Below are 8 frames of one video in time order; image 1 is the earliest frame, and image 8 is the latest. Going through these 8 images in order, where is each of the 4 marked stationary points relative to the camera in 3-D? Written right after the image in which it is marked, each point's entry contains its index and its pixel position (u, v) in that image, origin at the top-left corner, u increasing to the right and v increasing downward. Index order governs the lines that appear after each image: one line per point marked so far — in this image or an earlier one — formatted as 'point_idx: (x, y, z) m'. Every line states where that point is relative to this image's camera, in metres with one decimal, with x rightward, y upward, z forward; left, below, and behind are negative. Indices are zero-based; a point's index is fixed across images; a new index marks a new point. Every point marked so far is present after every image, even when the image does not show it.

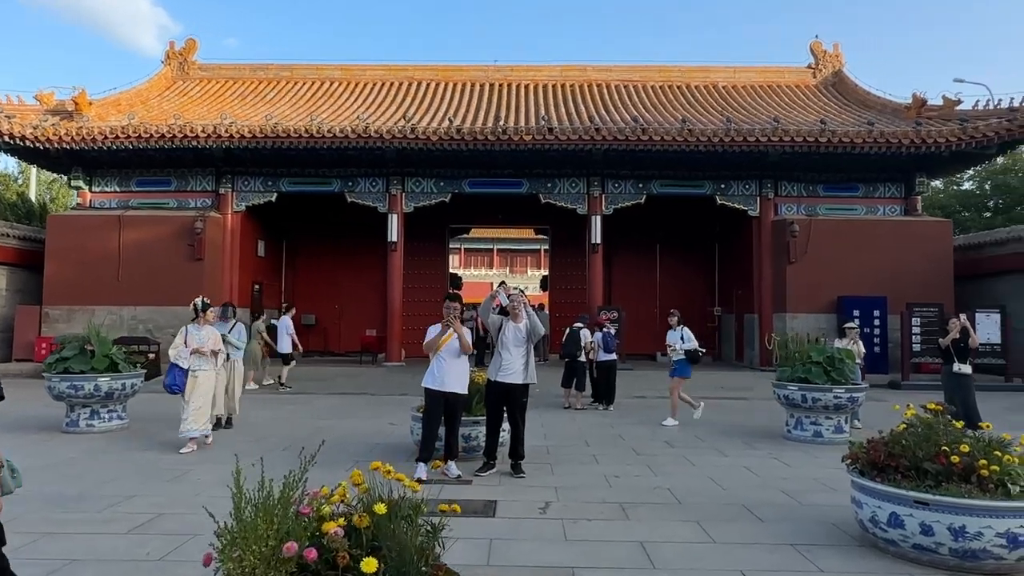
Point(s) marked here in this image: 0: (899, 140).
0: (+8.0, +3.0, +14.2) m
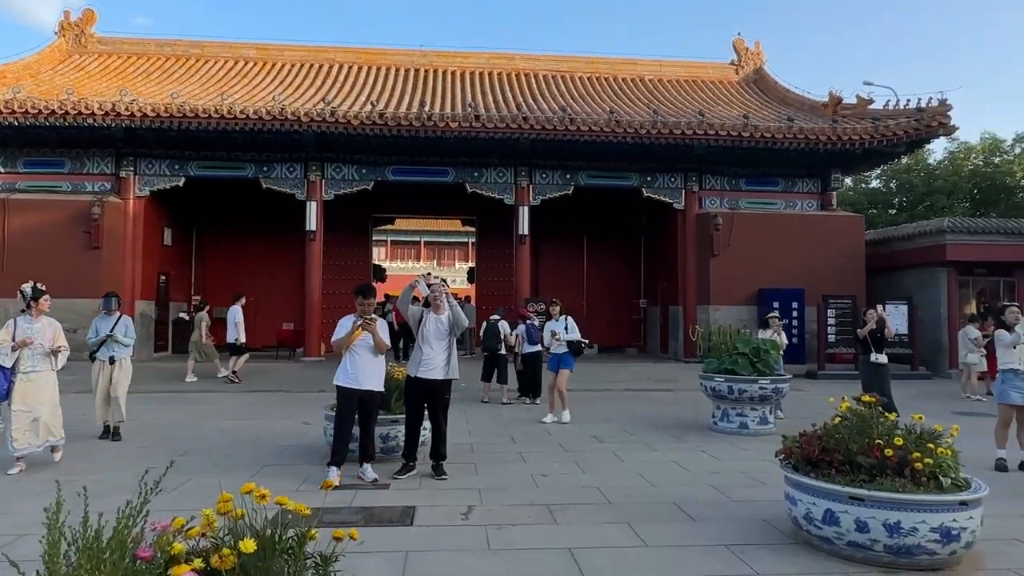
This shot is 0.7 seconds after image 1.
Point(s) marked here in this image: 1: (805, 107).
0: (+6.5, +3.2, +14.5) m
1: (+7.0, +4.3, +16.3) m
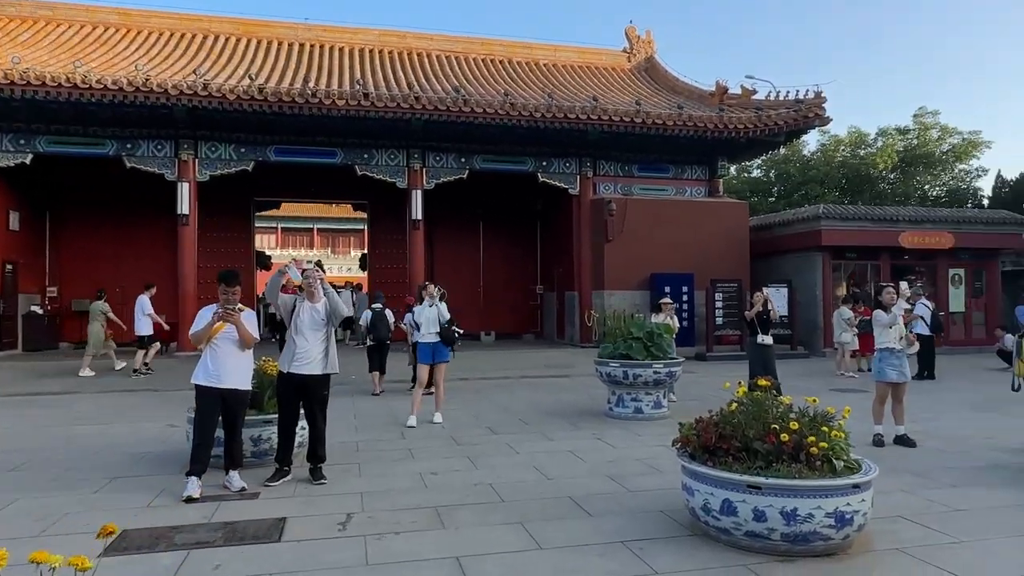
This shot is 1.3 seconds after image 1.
0: (+4.2, +3.5, +14.9) m
1: (+4.4, +4.7, +16.7) m
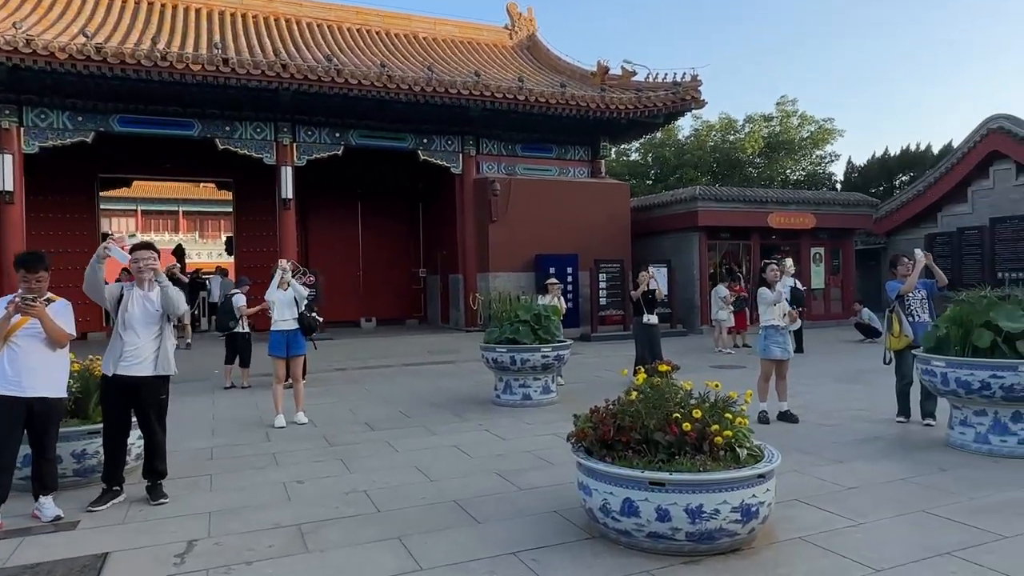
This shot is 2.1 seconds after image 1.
0: (+1.6, +4.0, +14.8) m
1: (+1.5, +5.1, +16.6) m
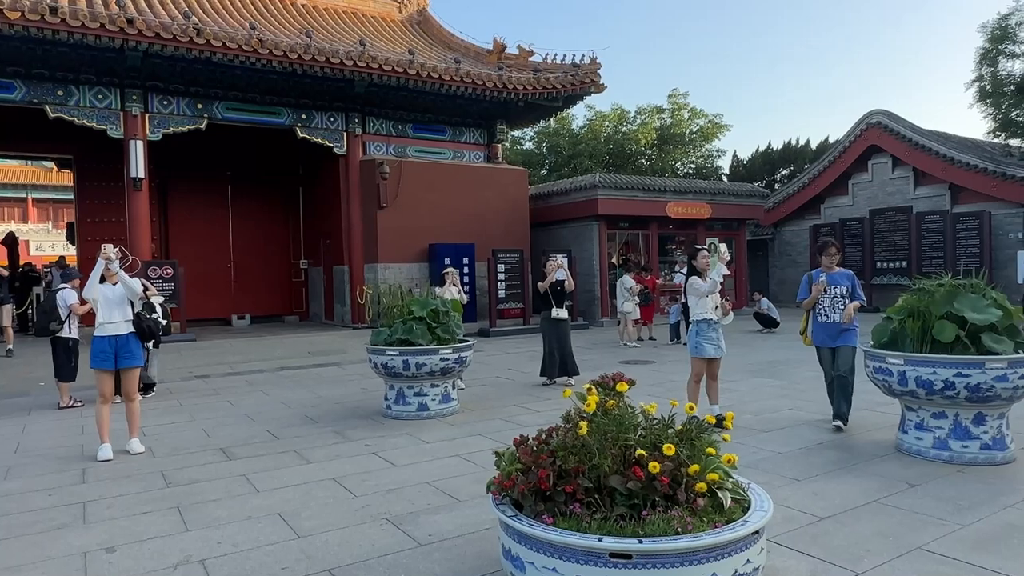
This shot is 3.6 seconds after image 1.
0: (-0.6, +4.1, +13.8) m
1: (-1.0, +5.3, +15.5) m
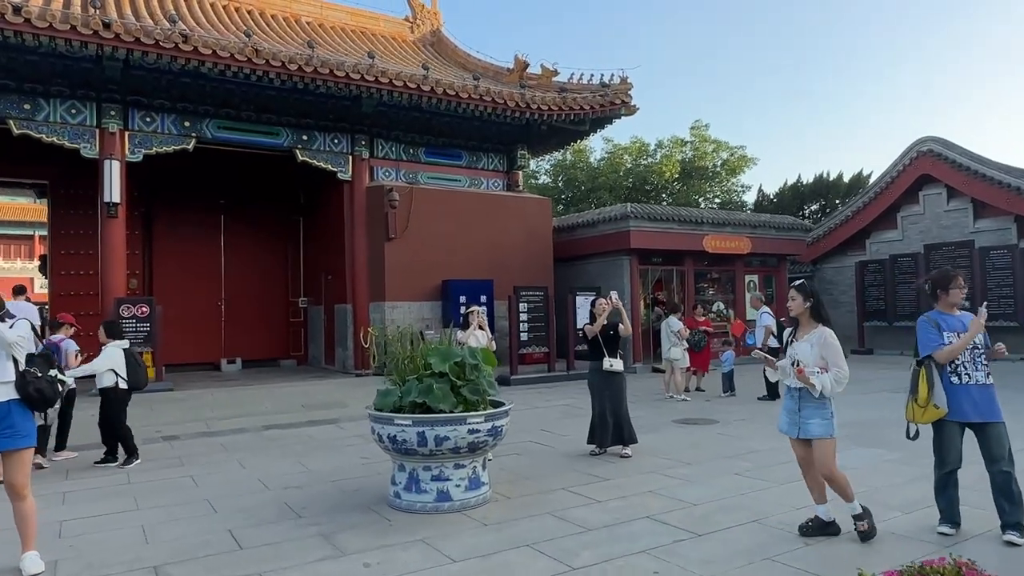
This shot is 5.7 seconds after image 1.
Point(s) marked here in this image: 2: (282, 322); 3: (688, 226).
0: (-0.1, +3.4, +12.4) m
1: (-0.5, +4.5, +14.3) m
2: (-4.7, -0.7, +13.9) m
3: (+3.8, +1.3, +14.7) m
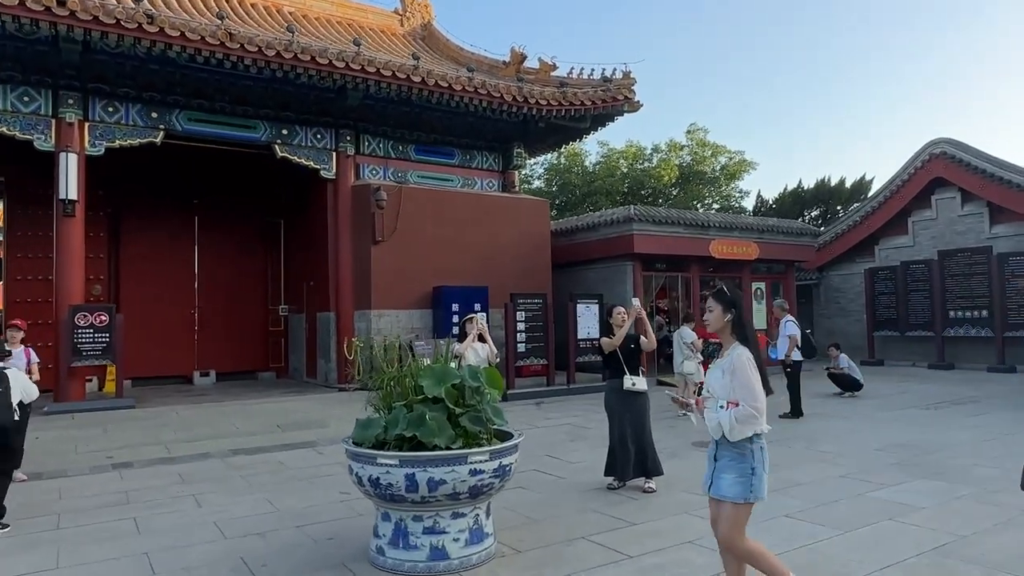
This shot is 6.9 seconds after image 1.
0: (-0.2, +3.3, +11.6) m
1: (-0.6, +4.3, +13.4) m
2: (-4.8, -0.8, +12.9) m
3: (+3.7, +1.2, +13.9) m
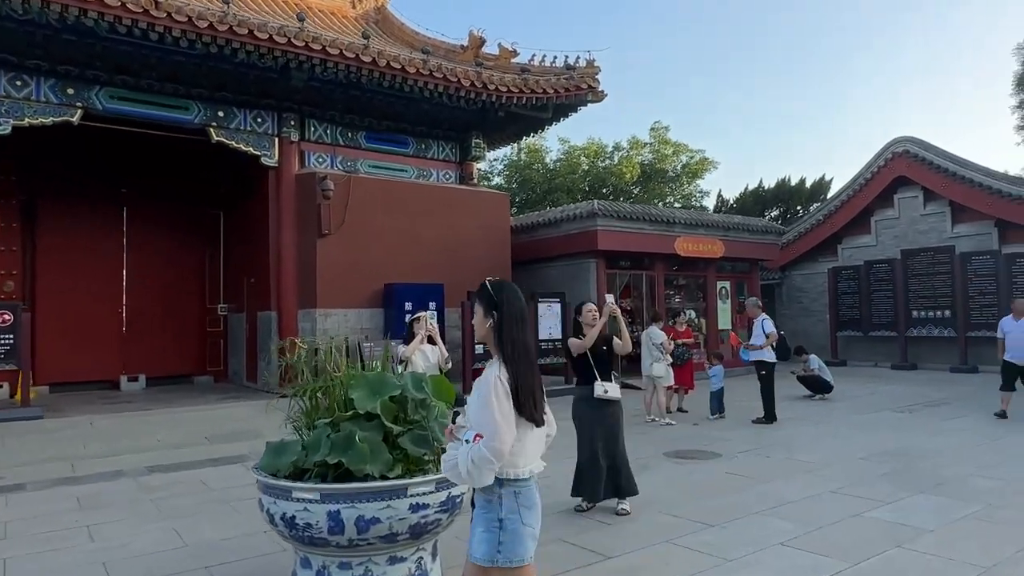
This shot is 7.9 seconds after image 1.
0: (-0.9, +3.3, +10.8) m
1: (-1.3, +4.4, +12.7) m
2: (-5.5, -0.7, +11.9) m
3: (+2.9, +1.2, +13.4) m
